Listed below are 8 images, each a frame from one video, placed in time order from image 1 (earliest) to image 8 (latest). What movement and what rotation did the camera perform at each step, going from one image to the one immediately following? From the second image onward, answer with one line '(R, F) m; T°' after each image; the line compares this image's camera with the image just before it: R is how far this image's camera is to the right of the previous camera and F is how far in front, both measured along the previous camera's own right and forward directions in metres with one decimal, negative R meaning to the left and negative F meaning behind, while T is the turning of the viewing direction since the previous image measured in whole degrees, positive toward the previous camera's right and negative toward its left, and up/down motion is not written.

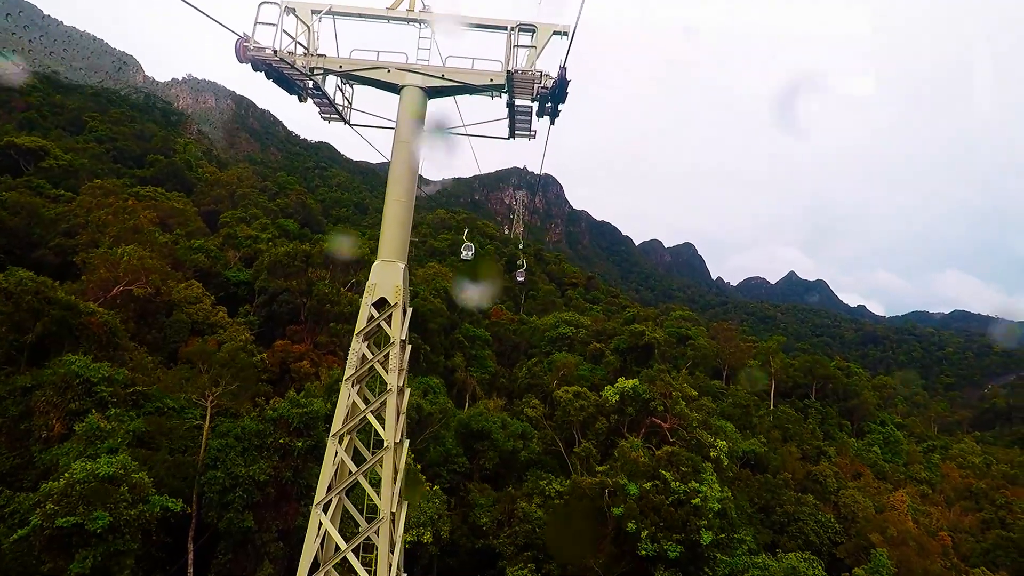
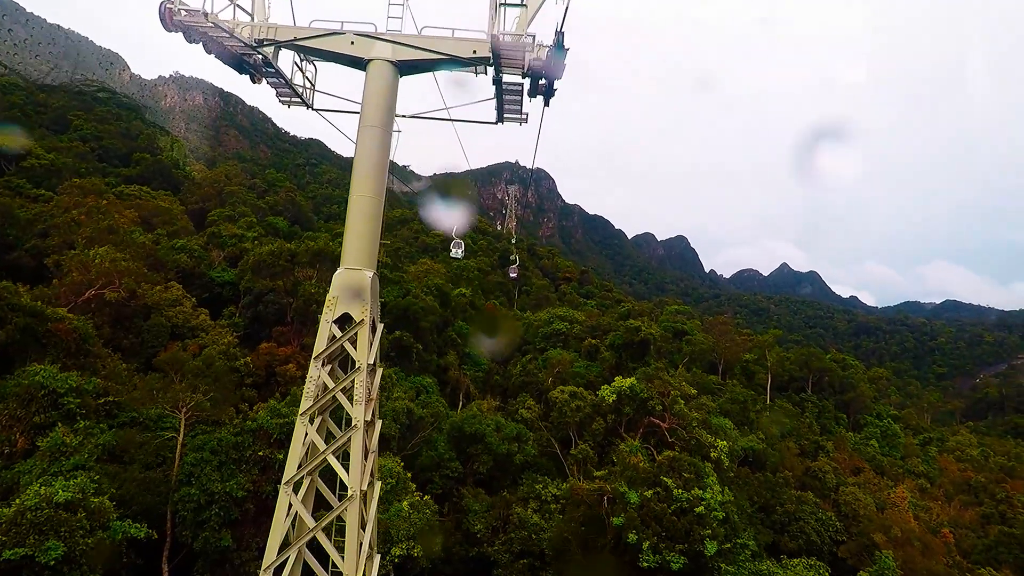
(0.0, +0.5) m; +1°
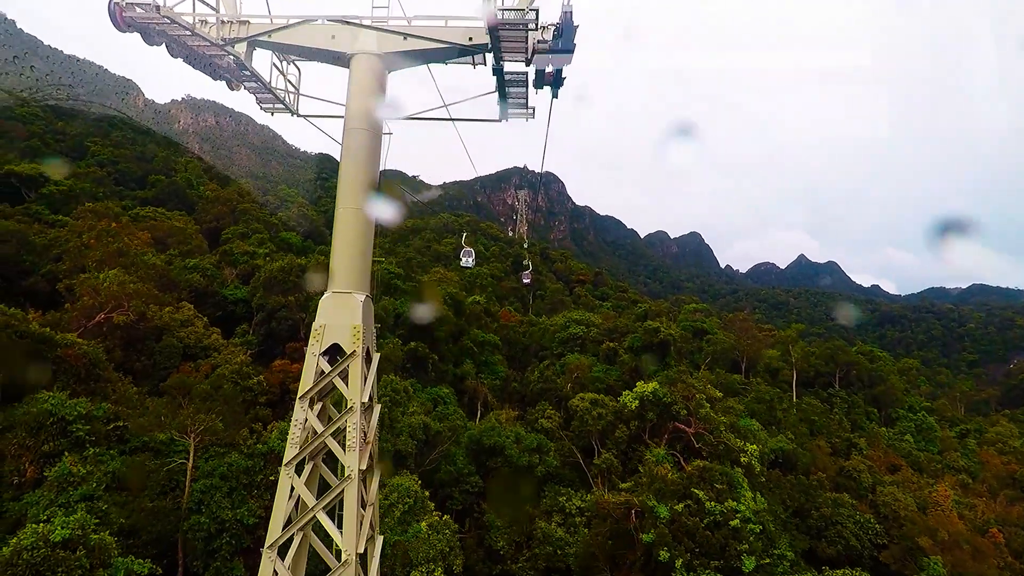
(0.0, +0.4) m; -2°
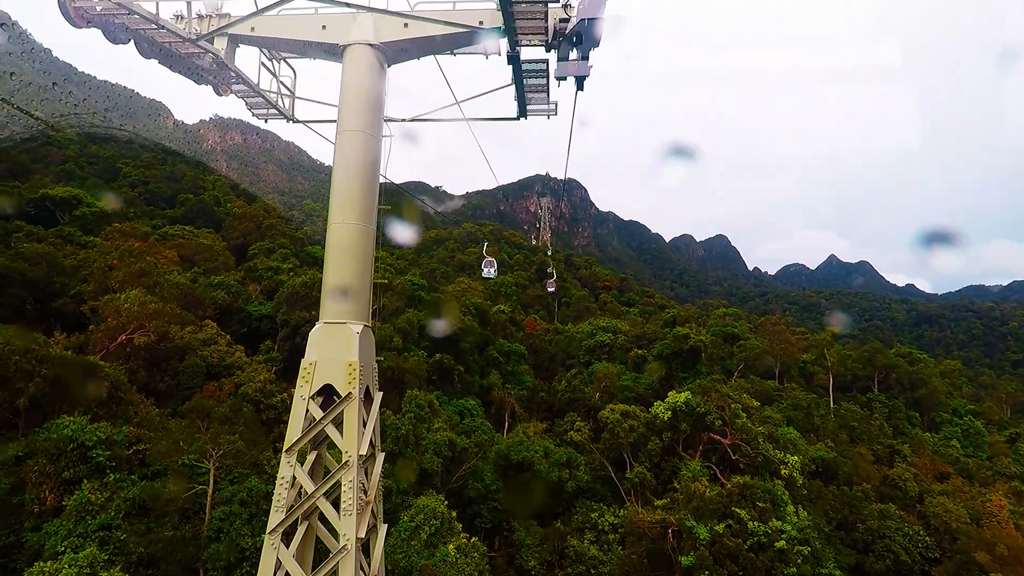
(0.0, +0.4) m; -3°
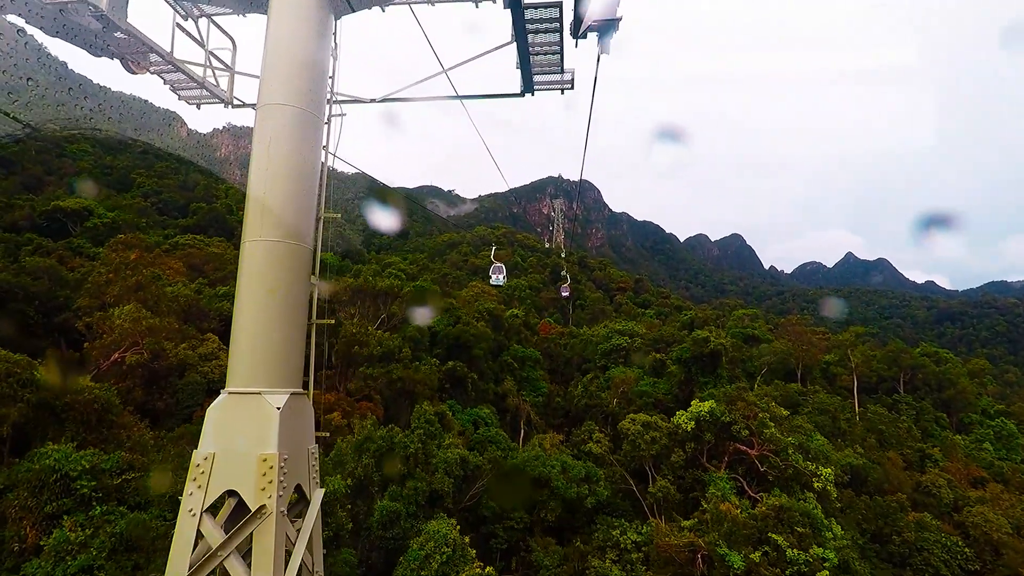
(0.0, +0.7) m; -1°
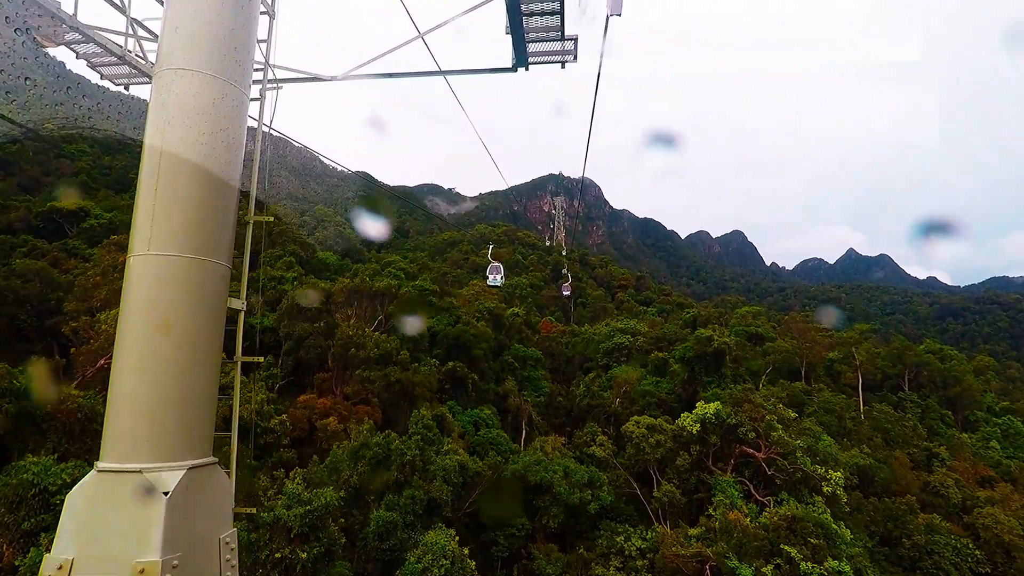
(0.0, +0.4) m; 0°
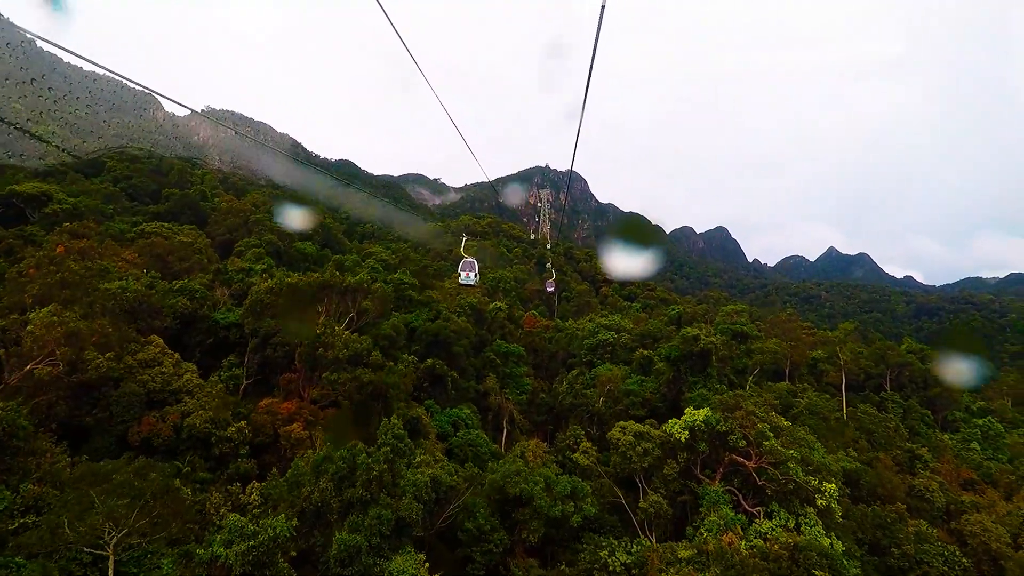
(+0.1, +0.9) m; +2°
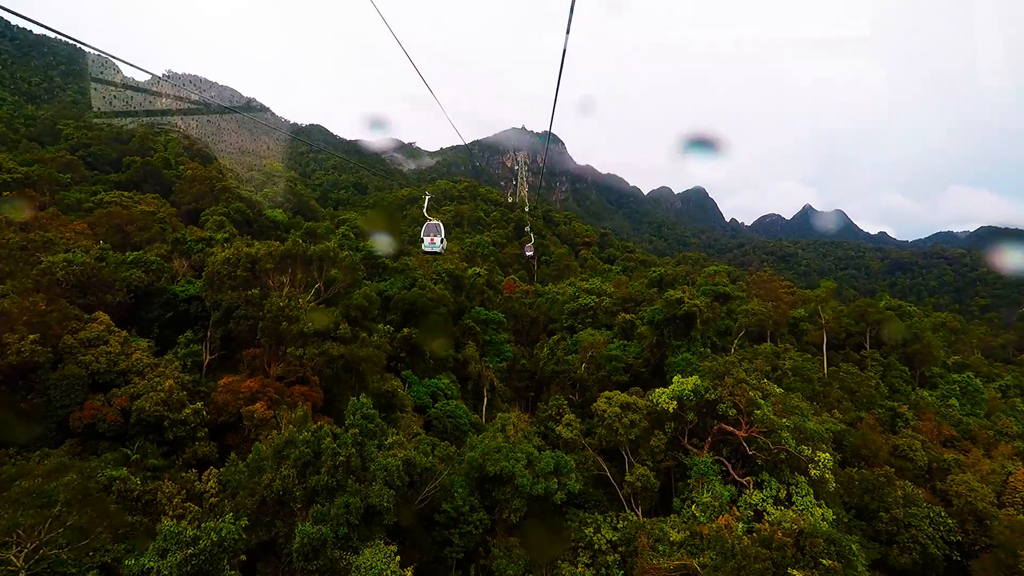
(+0.1, +0.9) m; +2°
